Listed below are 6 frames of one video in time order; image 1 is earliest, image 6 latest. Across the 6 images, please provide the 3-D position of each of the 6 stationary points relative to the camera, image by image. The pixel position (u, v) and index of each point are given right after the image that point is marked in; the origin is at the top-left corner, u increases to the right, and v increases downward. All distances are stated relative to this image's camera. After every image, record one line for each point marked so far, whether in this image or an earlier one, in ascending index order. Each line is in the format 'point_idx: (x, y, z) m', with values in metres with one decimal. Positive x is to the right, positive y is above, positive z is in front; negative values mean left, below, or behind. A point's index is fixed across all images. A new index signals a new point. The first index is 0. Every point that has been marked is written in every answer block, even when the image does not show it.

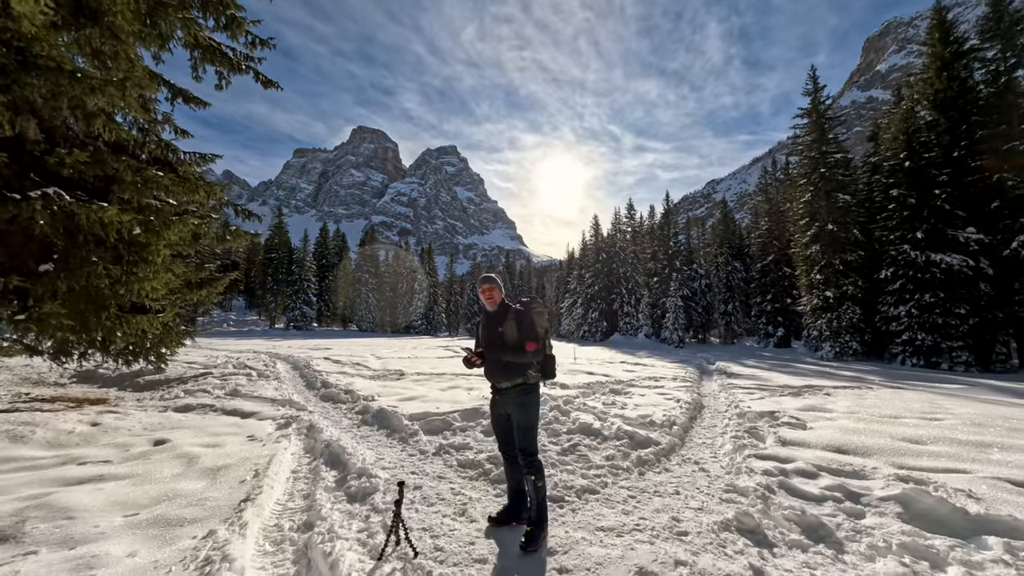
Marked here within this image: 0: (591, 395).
0: (+2.3, -3.2, +12.0) m
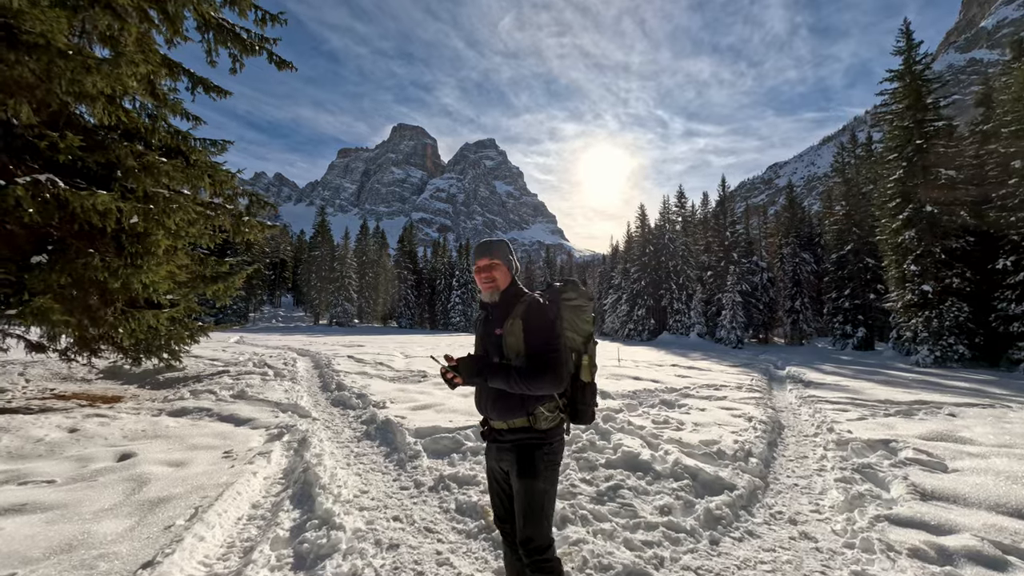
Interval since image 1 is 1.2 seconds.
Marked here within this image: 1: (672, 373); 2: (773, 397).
0: (+3.0, -3.0, +10.0) m
1: (+6.5, -3.4, +16.6) m
2: (+8.3, -3.5, +13.1) m
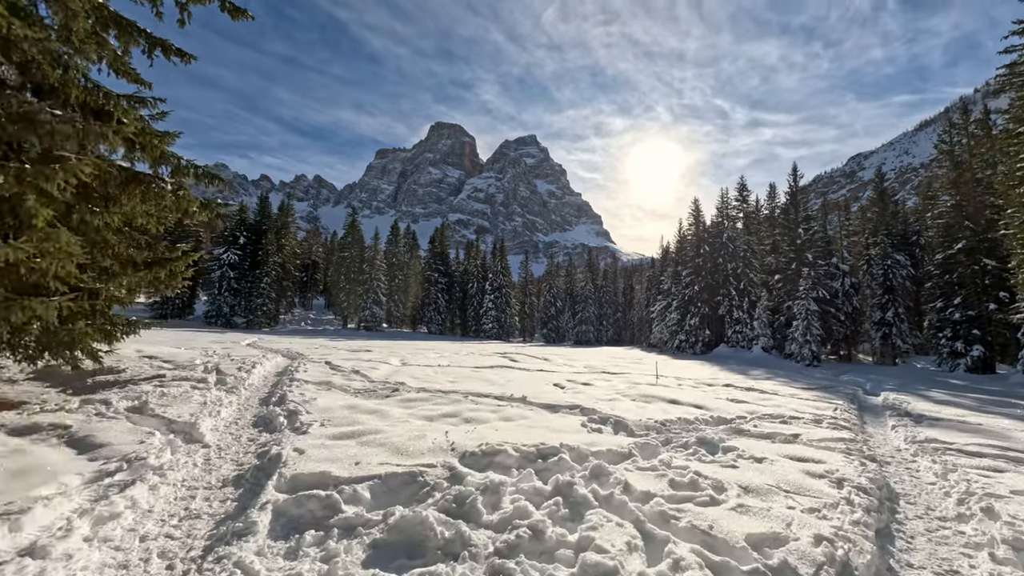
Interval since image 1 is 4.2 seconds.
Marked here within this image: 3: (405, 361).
0: (+2.4, -2.7, +6.8) m
1: (+6.6, -3.4, +12.9) m
2: (+7.9, -3.4, +9.2) m
3: (-3.4, -2.4, +13.2) m
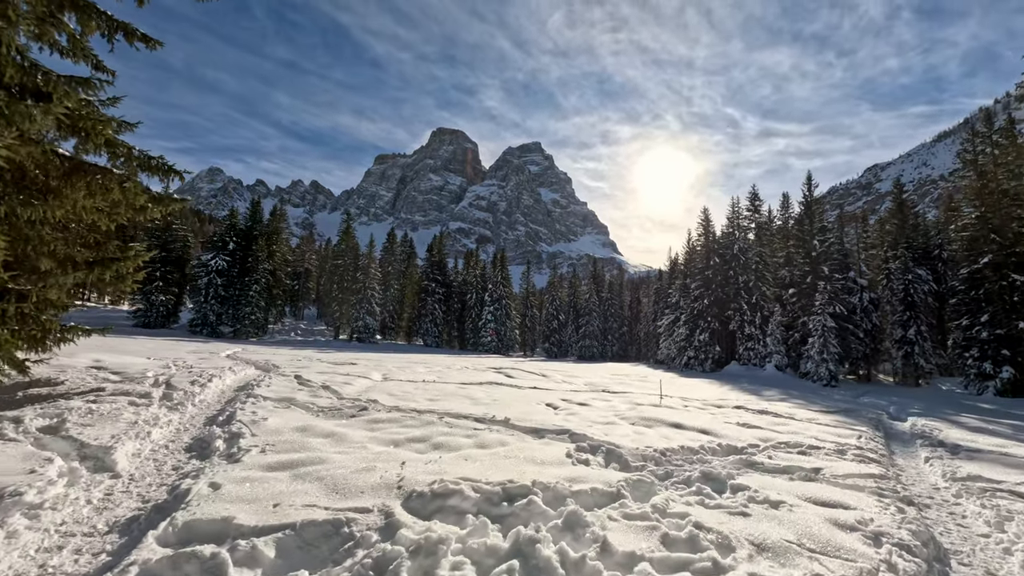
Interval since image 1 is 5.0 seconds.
0: (+1.9, -2.9, +5.7) m
1: (+6.3, -3.8, +11.7) m
2: (+7.5, -3.7, +8.0) m
3: (-3.7, -2.6, +12.2) m
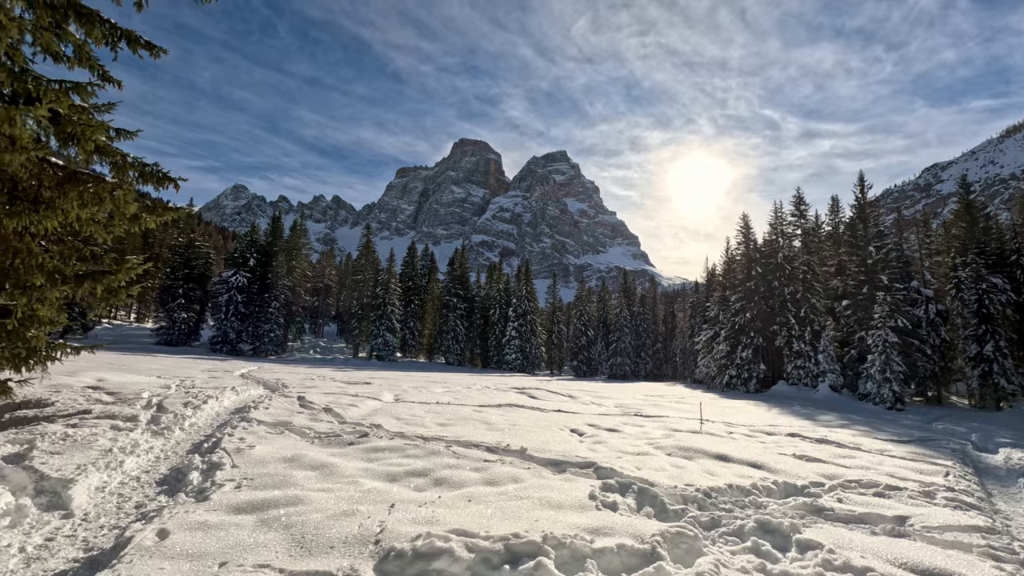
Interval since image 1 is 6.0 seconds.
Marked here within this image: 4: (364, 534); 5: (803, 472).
0: (+2.0, -2.9, +4.6) m
1: (+6.8, -4.0, +10.2) m
2: (+7.8, -3.8, +6.4) m
3: (-3.1, -3.0, +11.5) m
4: (-1.5, -2.5, +4.2) m
5: (+6.1, -3.8, +8.6) m
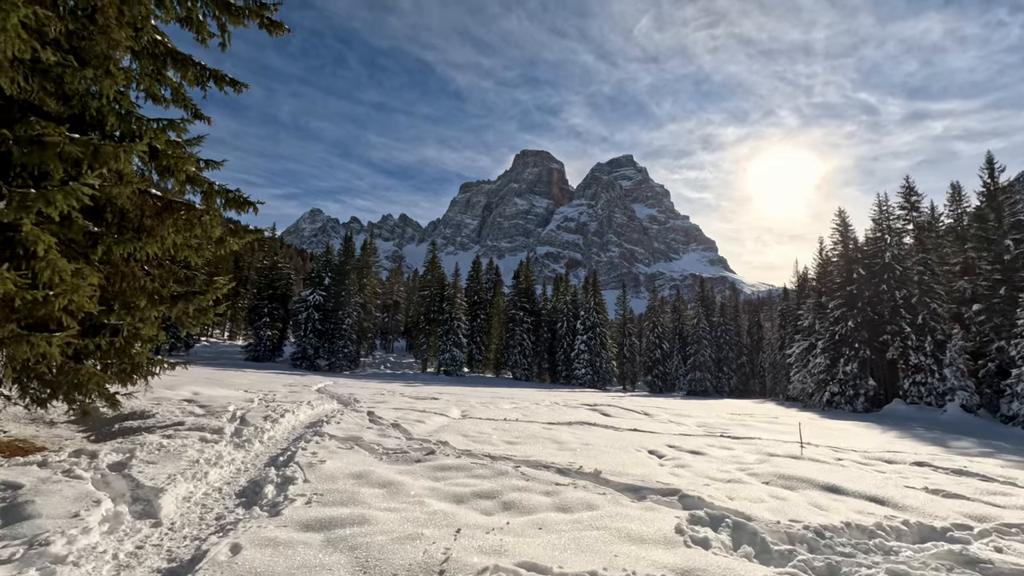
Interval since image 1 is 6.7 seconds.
0: (+2.8, -2.9, +3.7) m
1: (+8.4, -4.0, +8.5) m
2: (+8.8, -3.7, +4.6) m
3: (-1.3, -3.4, +11.3) m
4: (-0.8, -2.6, +3.9) m
5: (+7.4, -3.8, +7.1) m
